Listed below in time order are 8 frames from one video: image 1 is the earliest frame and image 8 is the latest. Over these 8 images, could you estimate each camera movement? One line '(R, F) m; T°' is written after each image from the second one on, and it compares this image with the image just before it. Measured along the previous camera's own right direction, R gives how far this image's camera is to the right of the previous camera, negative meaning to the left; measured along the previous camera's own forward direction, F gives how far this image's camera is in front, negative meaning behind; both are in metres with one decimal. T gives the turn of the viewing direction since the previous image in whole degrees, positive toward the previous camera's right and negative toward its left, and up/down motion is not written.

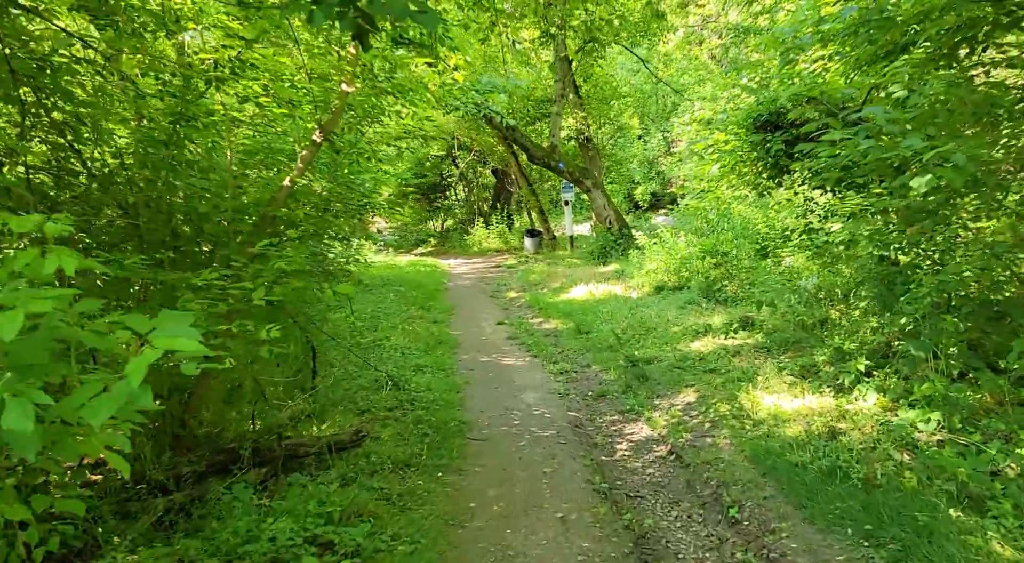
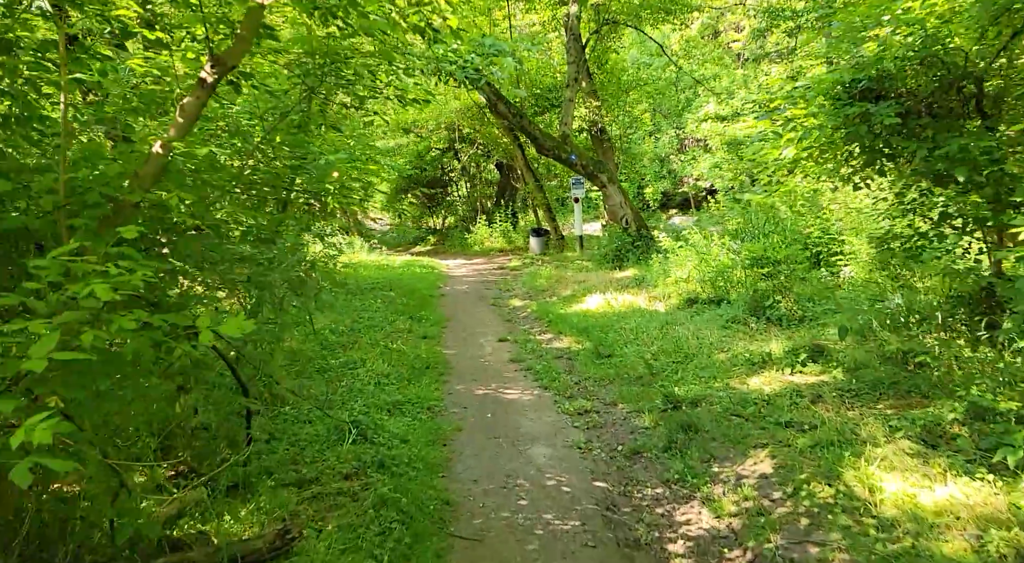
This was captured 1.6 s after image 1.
(0.0, +2.0) m; 0°
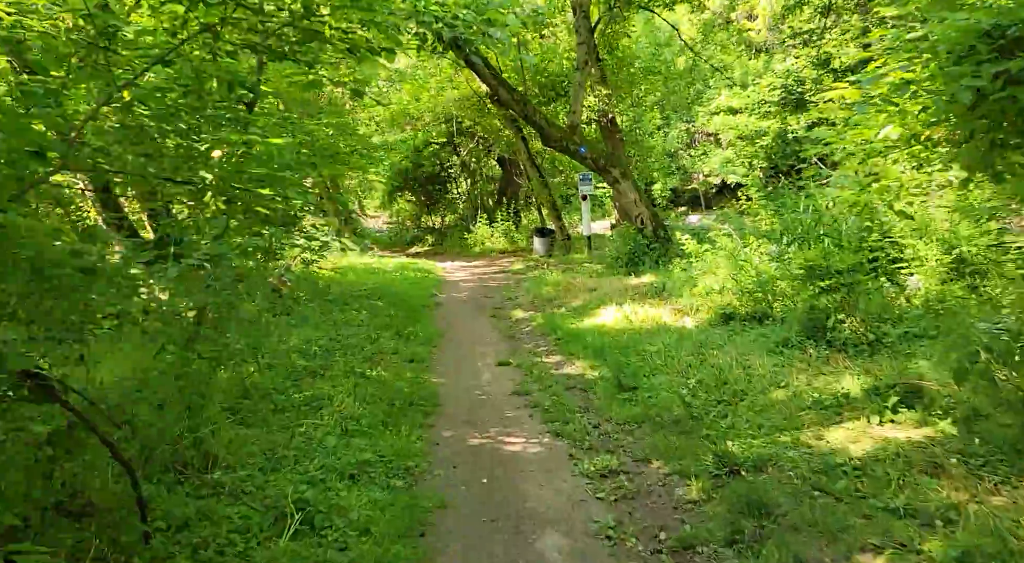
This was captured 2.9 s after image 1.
(0.0, +1.7) m; 0°
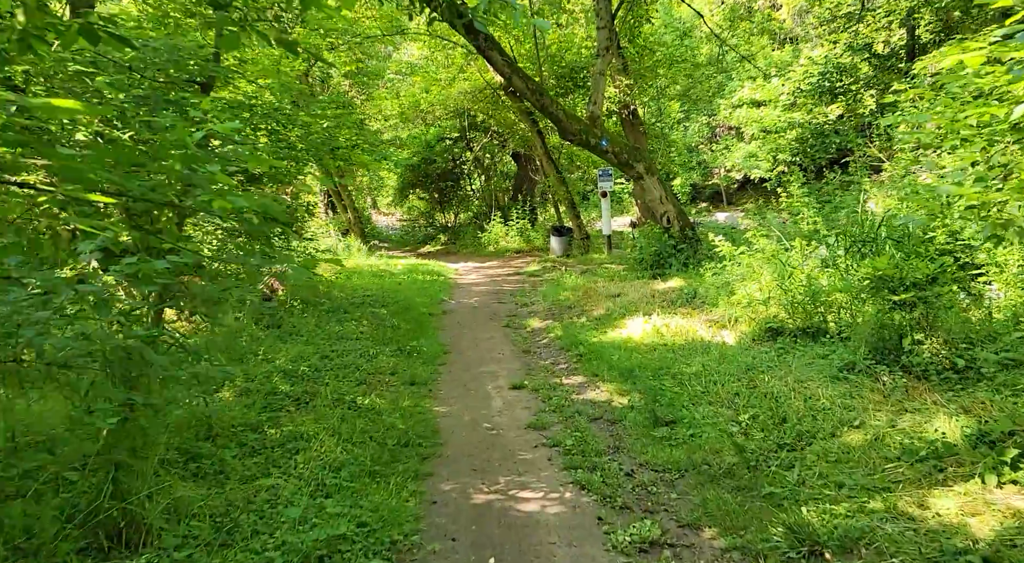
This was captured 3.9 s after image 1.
(0.0, +1.2) m; -1°
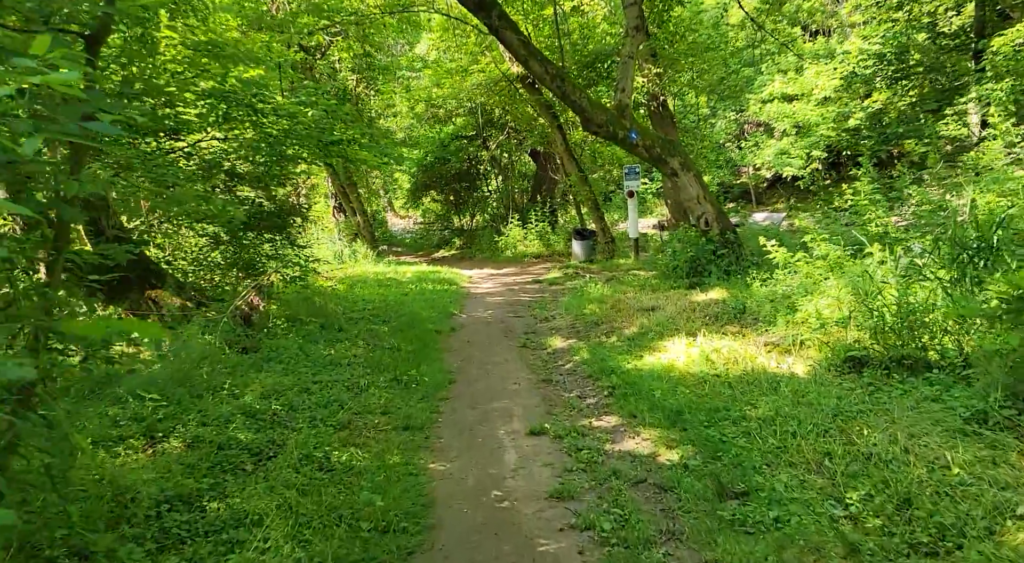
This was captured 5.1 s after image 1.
(0.0, +1.6) m; -1°
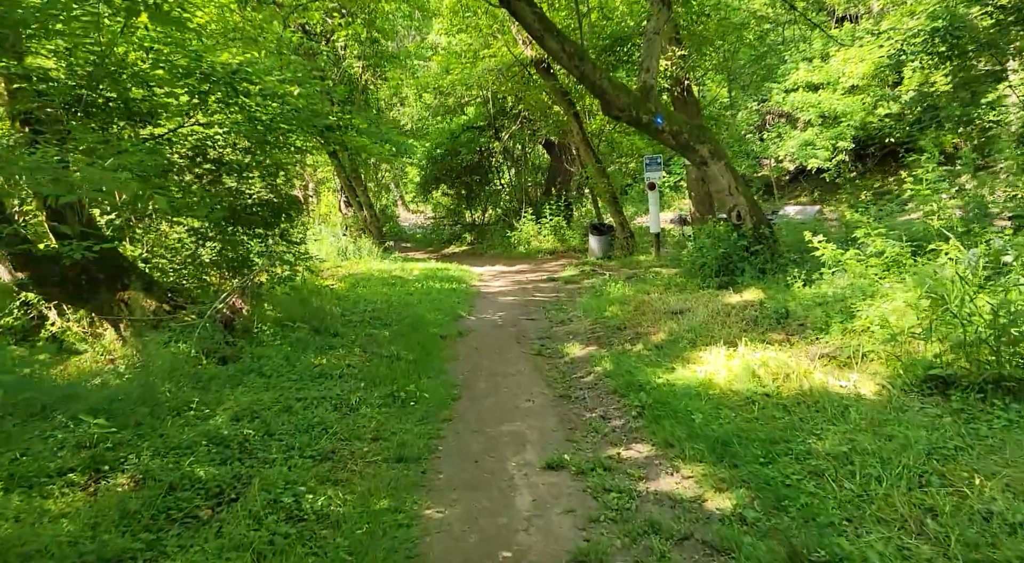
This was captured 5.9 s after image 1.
(0.0, +1.0) m; -1°
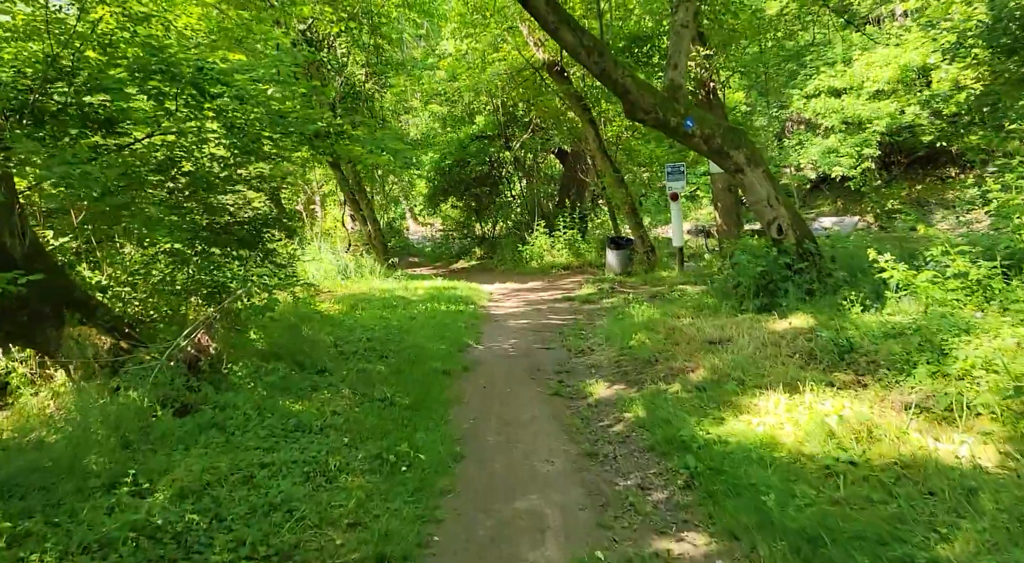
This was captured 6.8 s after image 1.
(0.0, +1.3) m; -1°
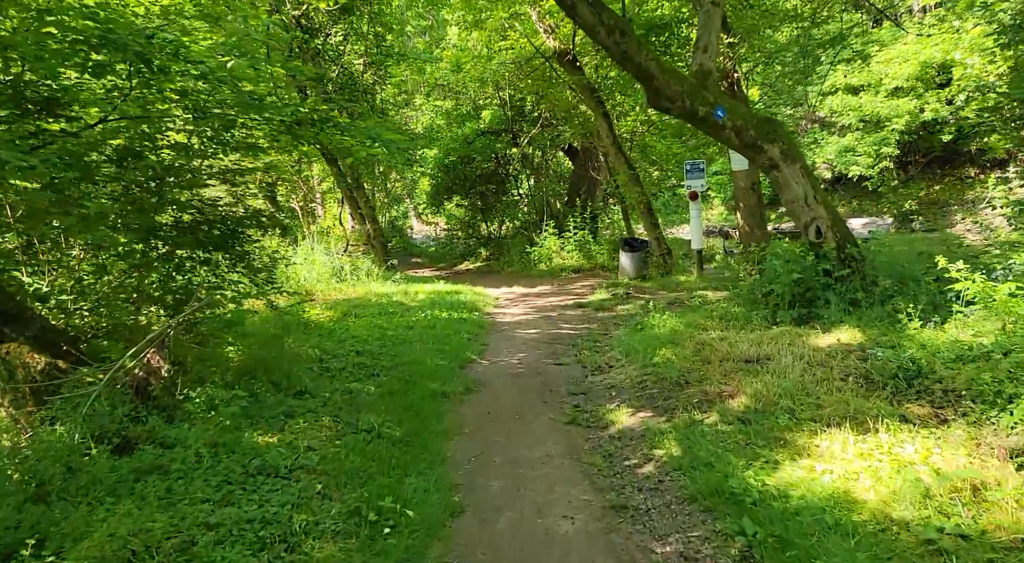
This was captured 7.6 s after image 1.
(0.0, +1.1) m; 0°
